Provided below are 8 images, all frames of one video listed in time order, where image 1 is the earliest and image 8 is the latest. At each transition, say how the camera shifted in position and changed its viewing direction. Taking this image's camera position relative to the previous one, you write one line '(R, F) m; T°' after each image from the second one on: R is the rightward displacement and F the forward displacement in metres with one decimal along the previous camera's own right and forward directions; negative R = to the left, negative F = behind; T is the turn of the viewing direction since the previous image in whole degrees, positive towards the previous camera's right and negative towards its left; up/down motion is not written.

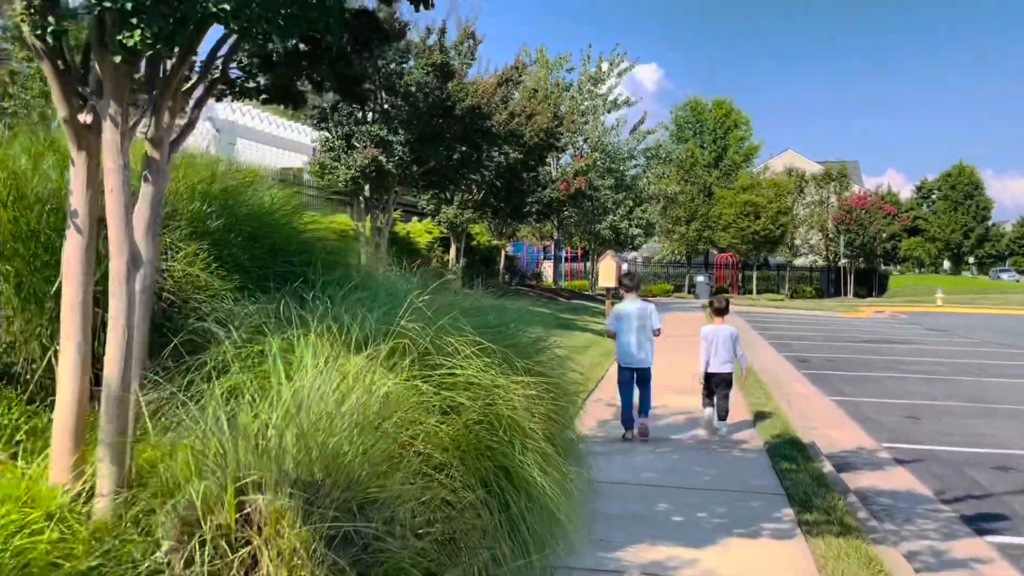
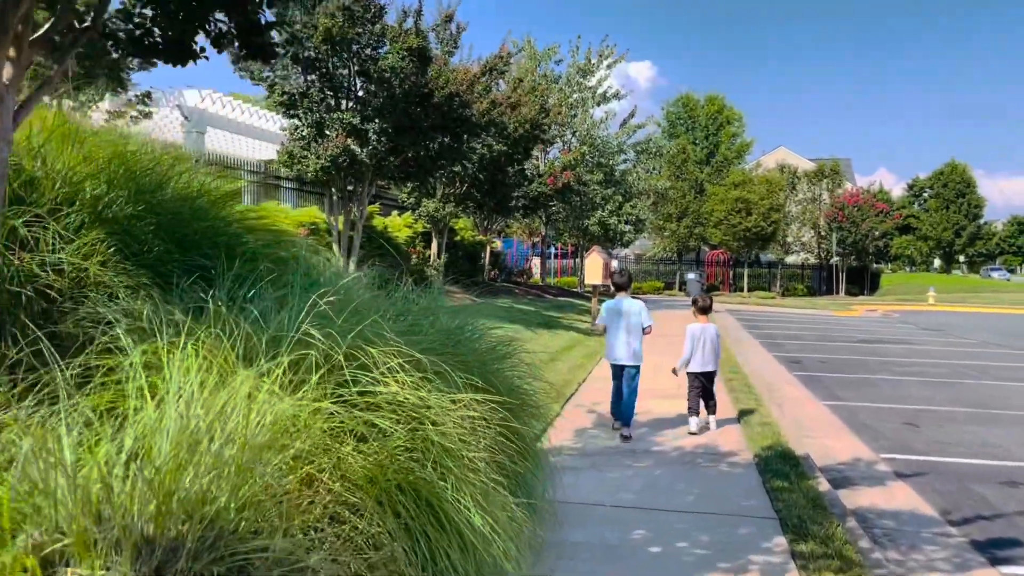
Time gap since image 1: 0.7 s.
(+0.2, +0.6) m; +1°
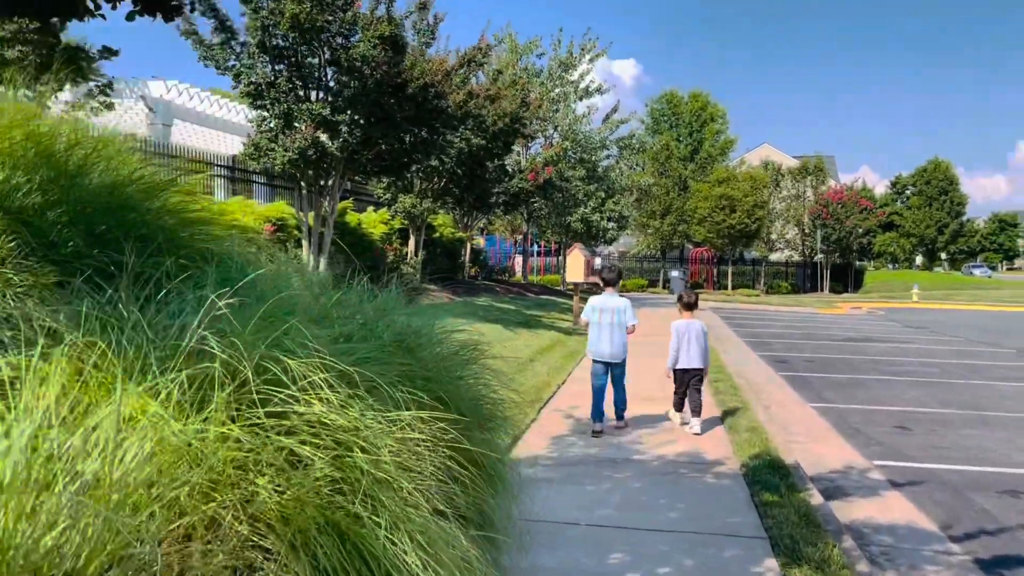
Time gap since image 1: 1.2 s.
(+0.1, +0.4) m; +1°
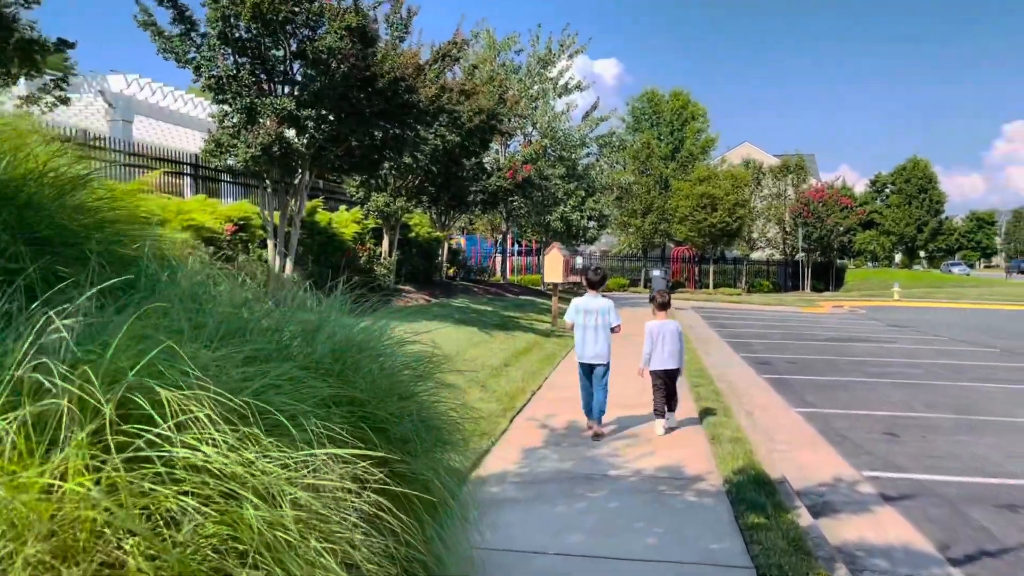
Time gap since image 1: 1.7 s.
(+0.1, +0.4) m; +1°
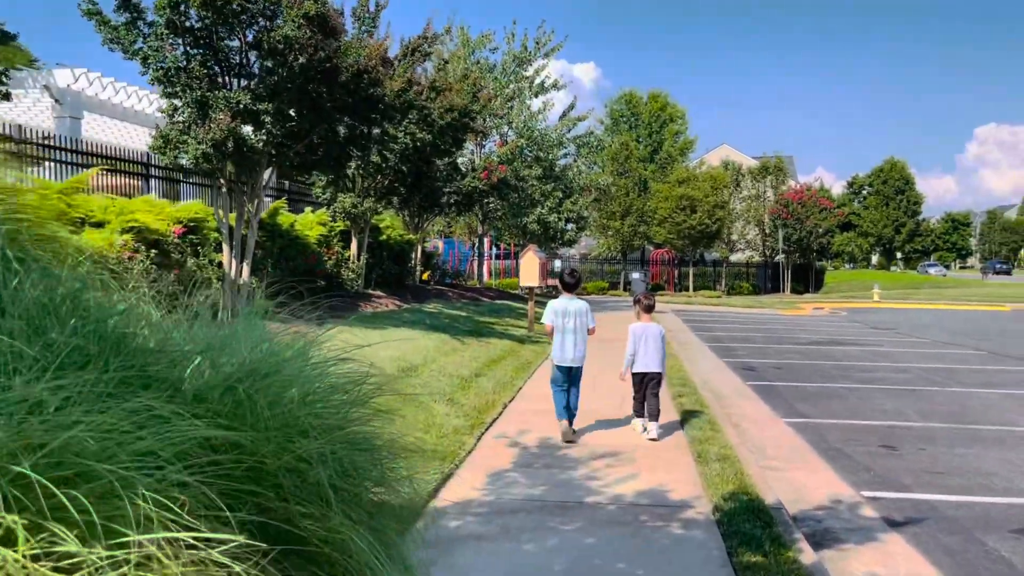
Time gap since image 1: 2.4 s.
(+0.1, +0.6) m; +1°
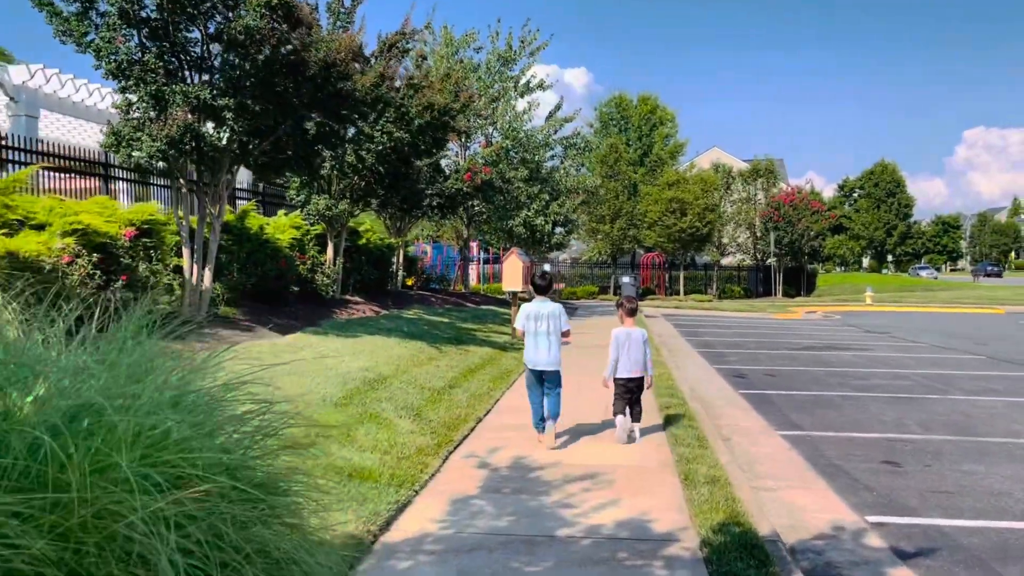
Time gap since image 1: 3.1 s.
(+0.2, +0.6) m; +1°
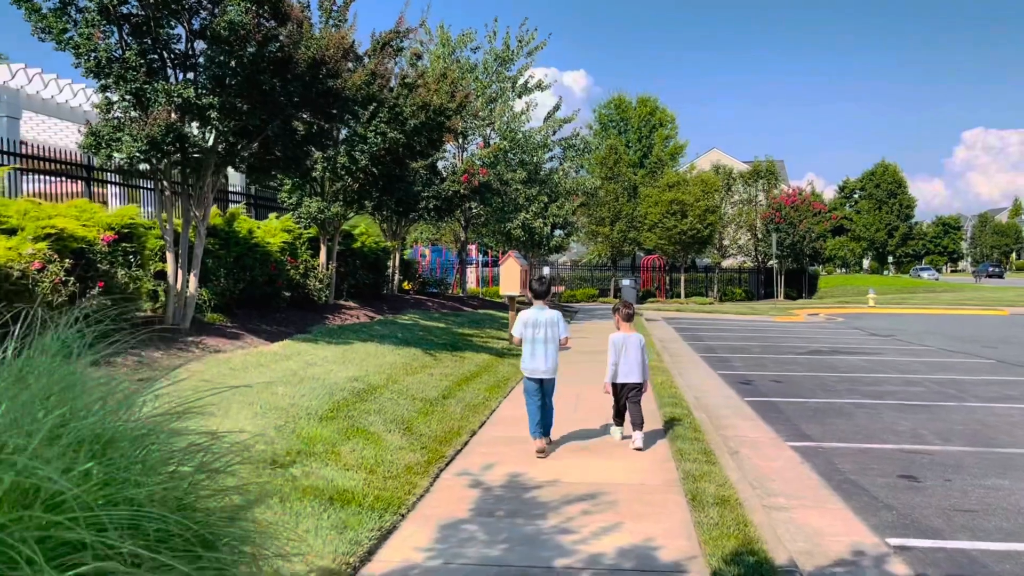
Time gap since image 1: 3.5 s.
(0.0, +0.4) m; 0°
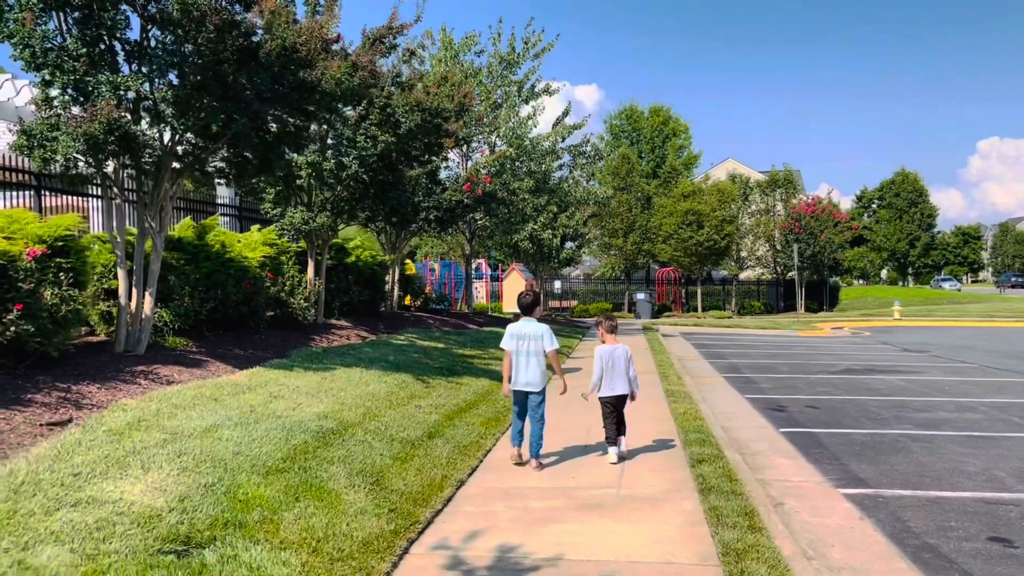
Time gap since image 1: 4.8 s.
(+0.1, +1.2) m; -1°
